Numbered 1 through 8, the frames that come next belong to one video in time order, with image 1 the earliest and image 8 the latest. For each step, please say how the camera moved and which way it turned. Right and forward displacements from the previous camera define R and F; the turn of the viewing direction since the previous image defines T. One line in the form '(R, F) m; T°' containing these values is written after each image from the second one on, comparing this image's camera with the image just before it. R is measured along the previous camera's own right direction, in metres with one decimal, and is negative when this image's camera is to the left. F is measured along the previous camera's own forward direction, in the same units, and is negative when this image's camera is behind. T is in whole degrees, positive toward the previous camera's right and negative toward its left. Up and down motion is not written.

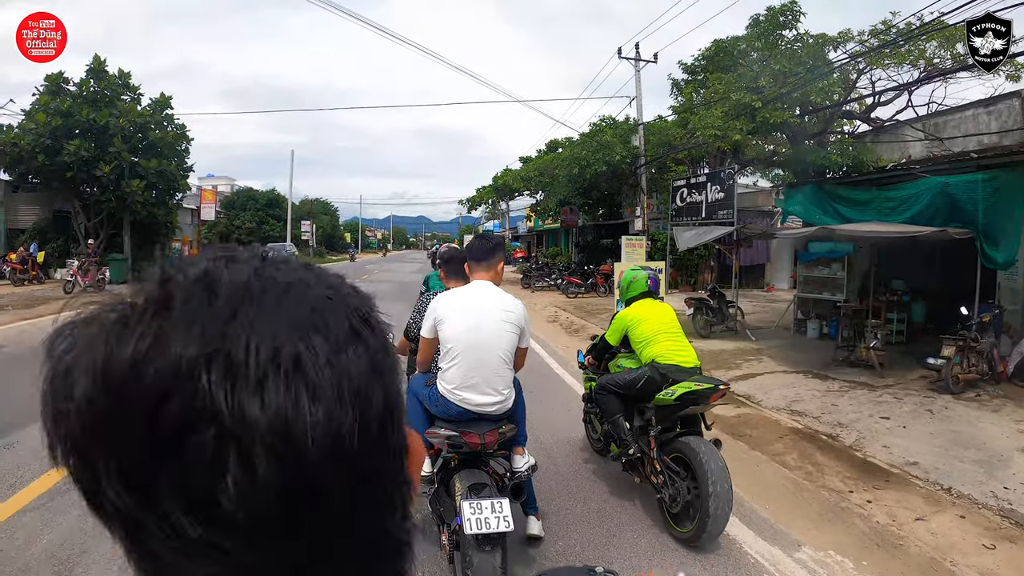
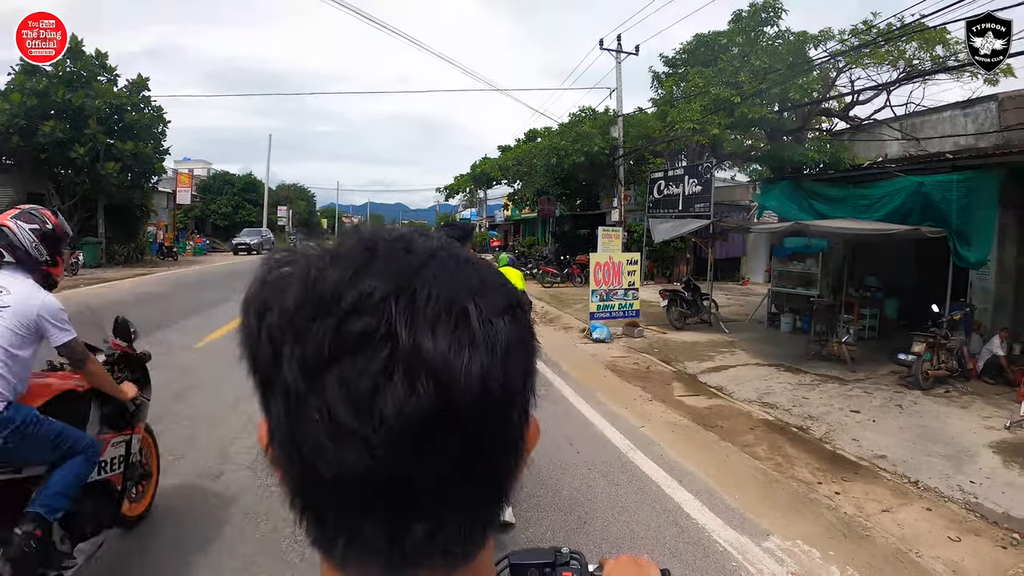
(0.0, 0.0) m; +2°
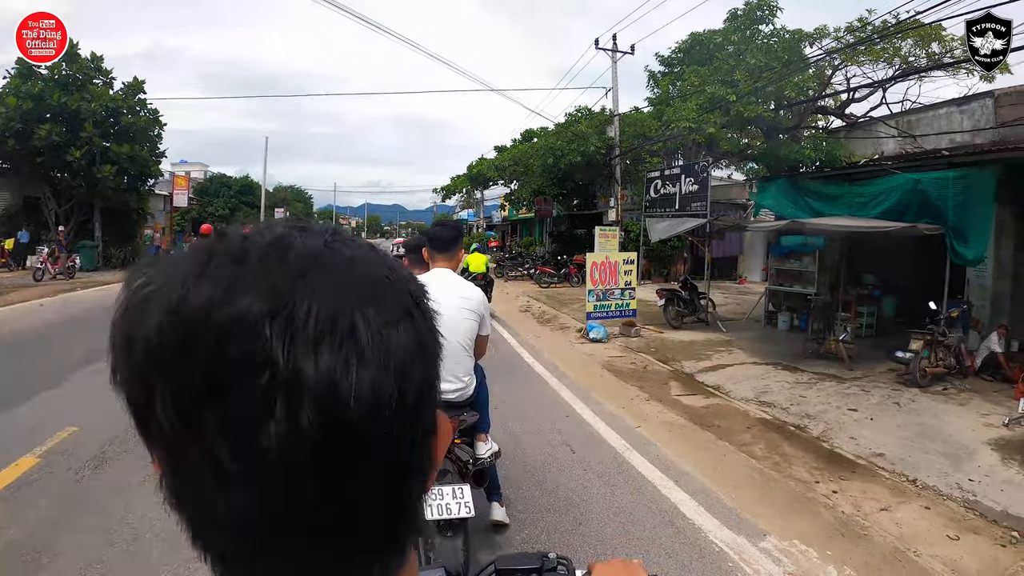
(0.0, 0.0) m; 0°
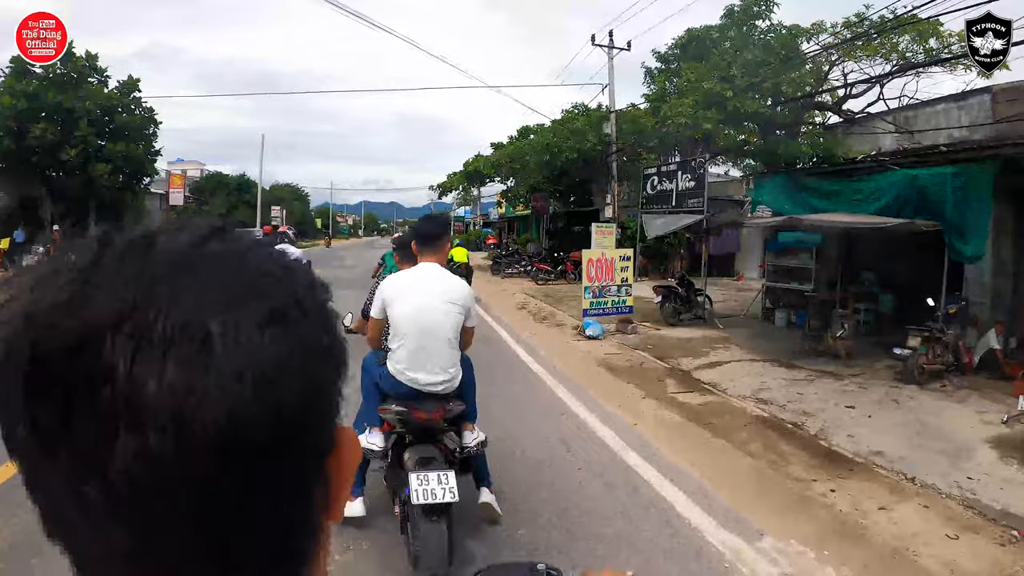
(0.0, +0.1) m; 0°
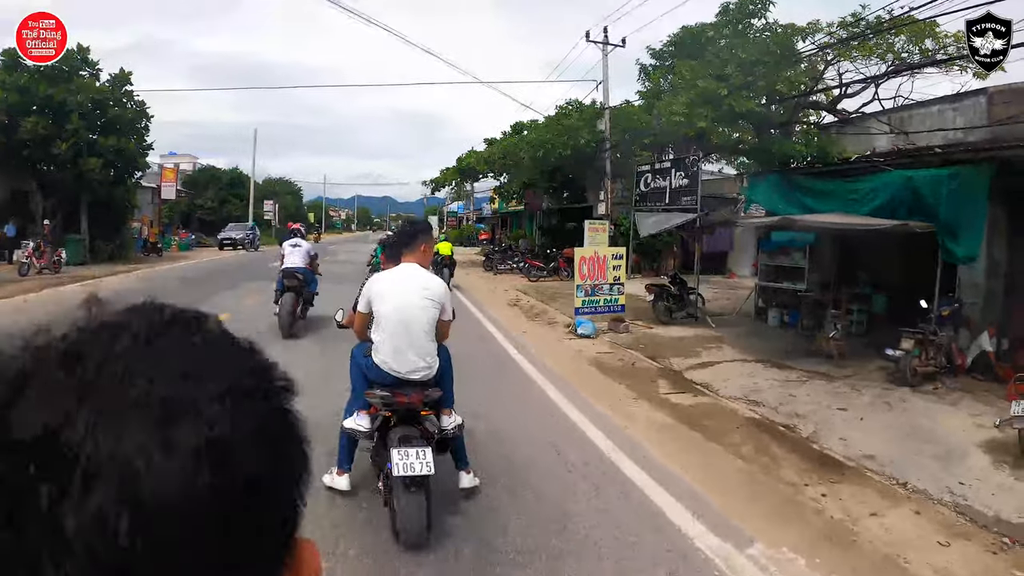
(0.0, +0.1) m; +1°
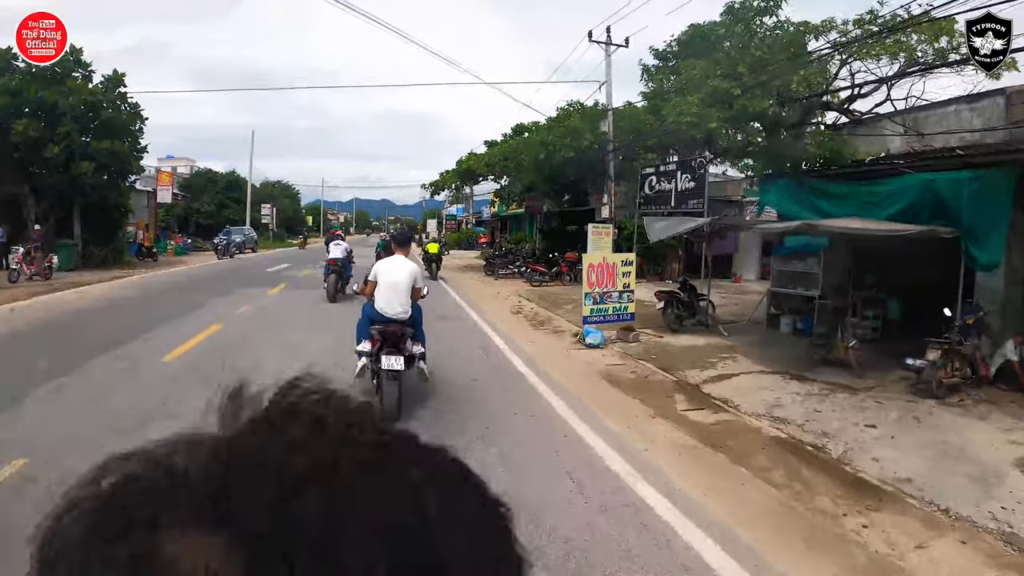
(-0.1, +0.4) m; 0°
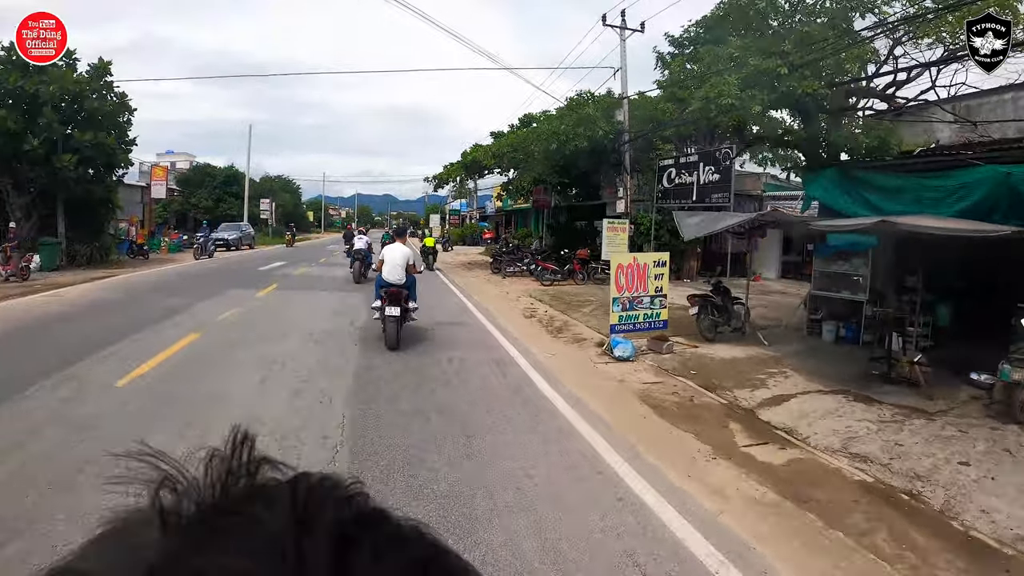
(-0.2, +1.0) m; 0°
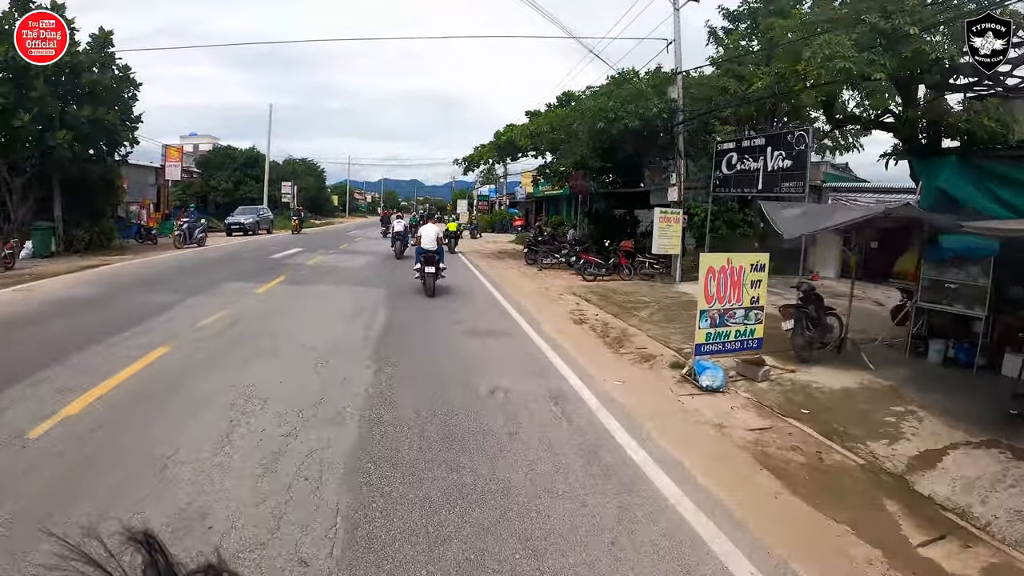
(-0.3, +1.6) m; -2°
